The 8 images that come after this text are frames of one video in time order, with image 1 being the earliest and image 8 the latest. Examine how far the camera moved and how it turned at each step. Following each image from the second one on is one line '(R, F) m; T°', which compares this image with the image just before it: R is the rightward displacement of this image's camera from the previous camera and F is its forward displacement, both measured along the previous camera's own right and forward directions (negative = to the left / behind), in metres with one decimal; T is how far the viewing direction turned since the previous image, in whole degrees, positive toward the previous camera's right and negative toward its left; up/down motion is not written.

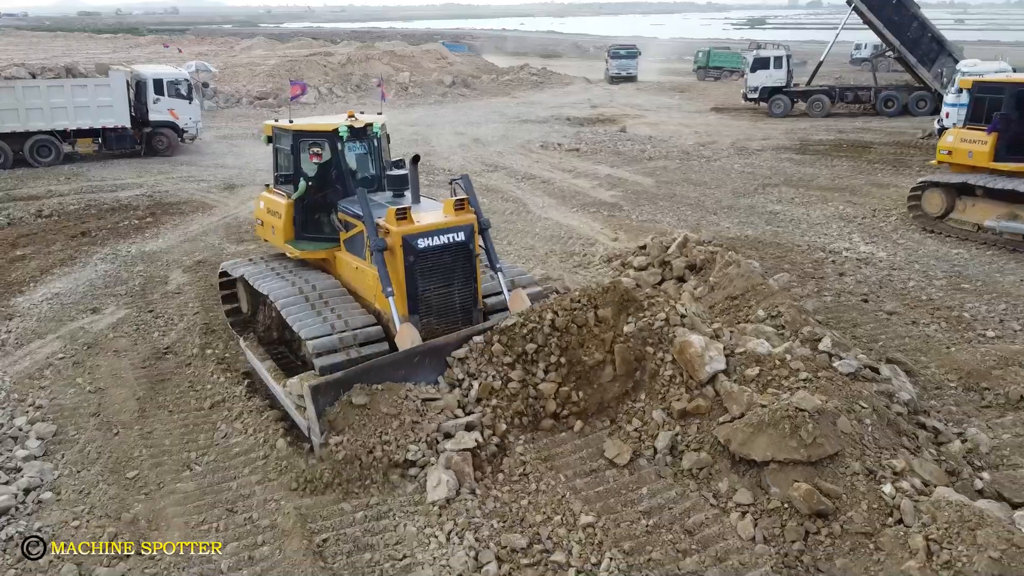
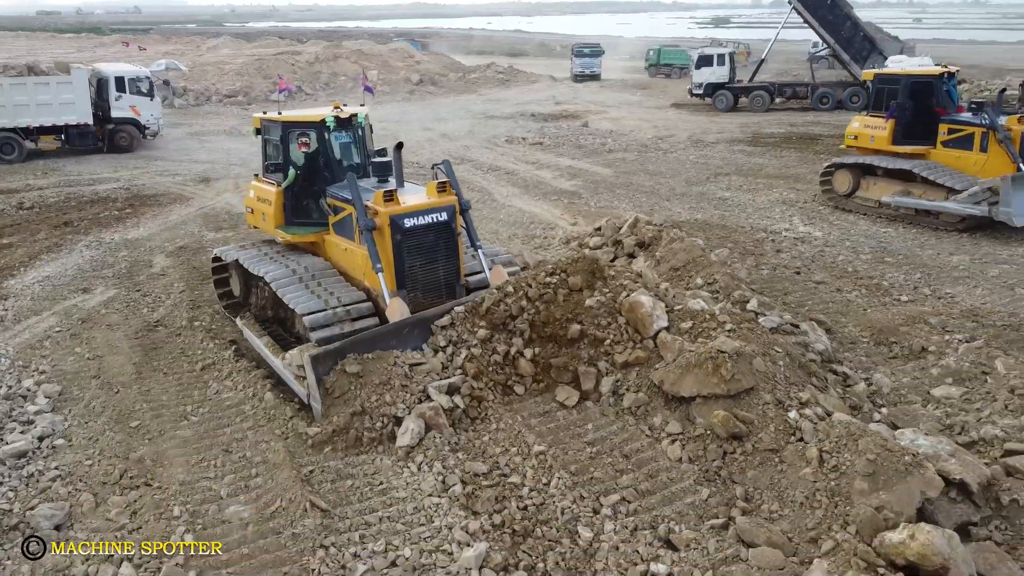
(+0.1, -0.6) m; +2°
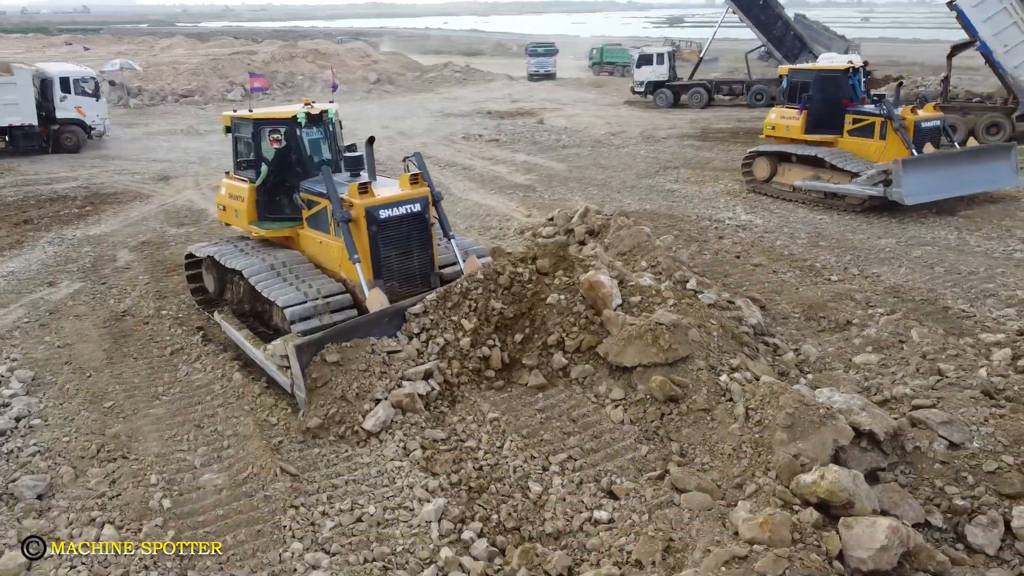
(0.0, -0.4) m; +3°
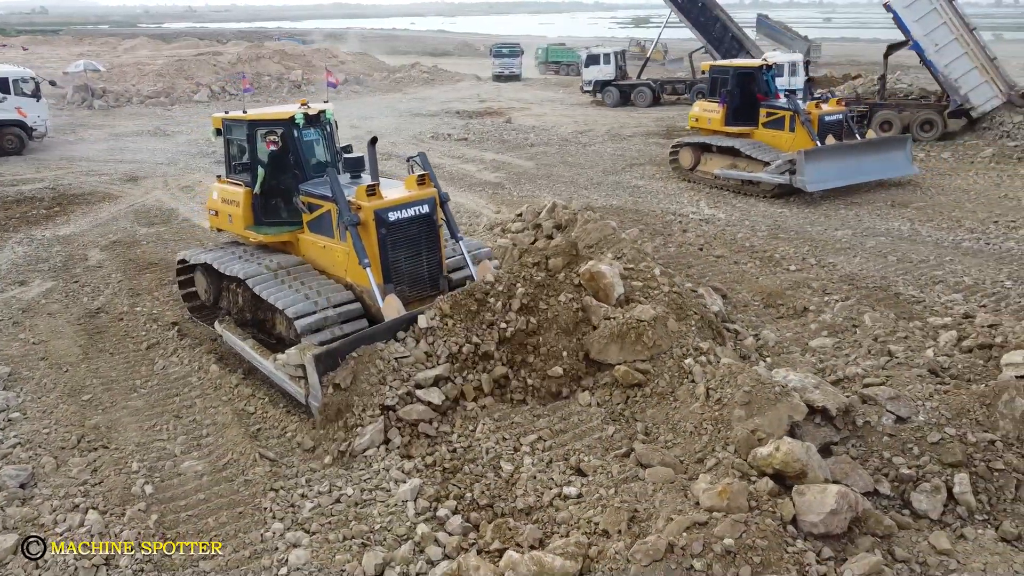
(0.0, -0.2) m; +2°
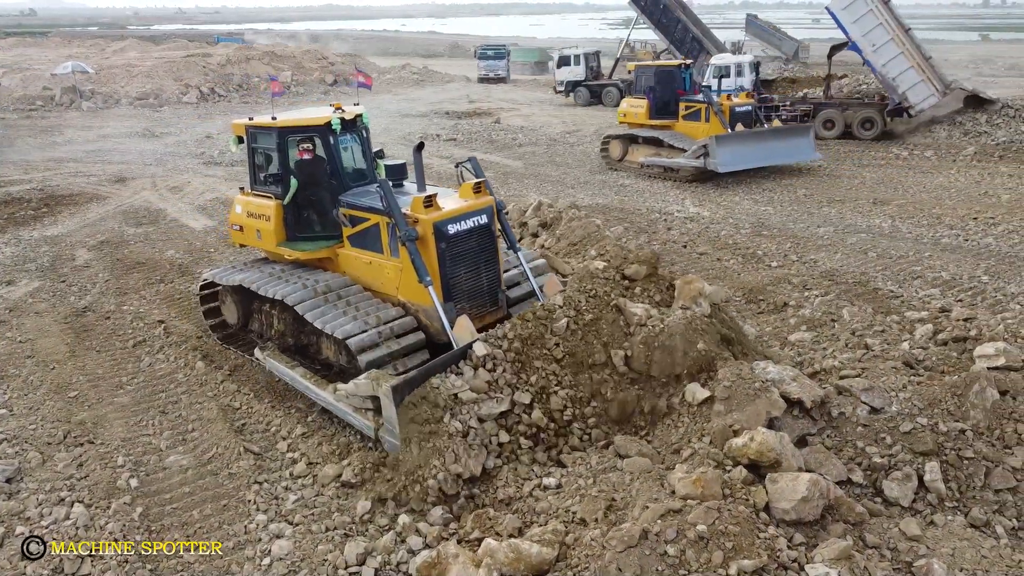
(+0.1, -0.1) m; +1°
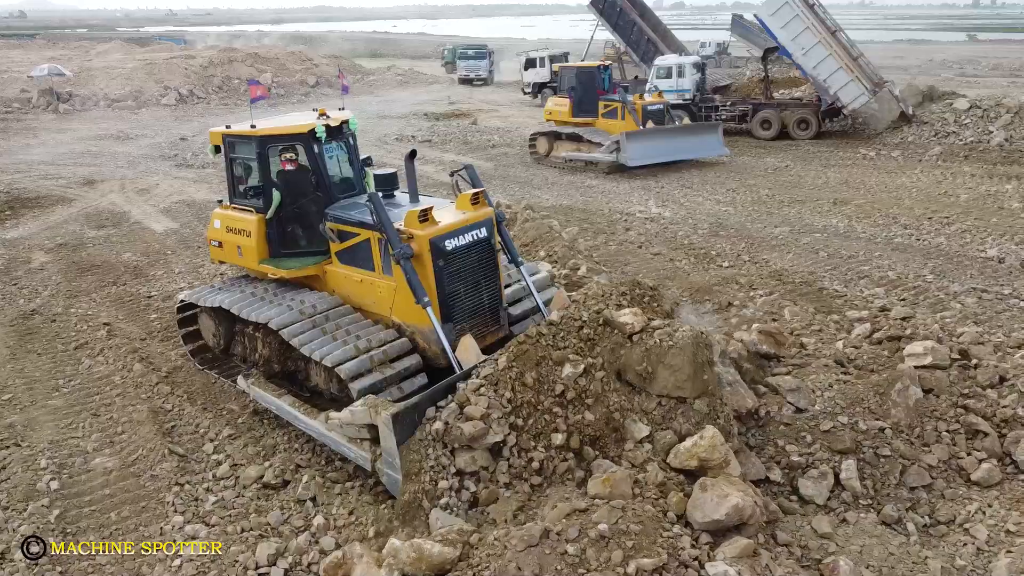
(+0.4, 0.0) m; 0°
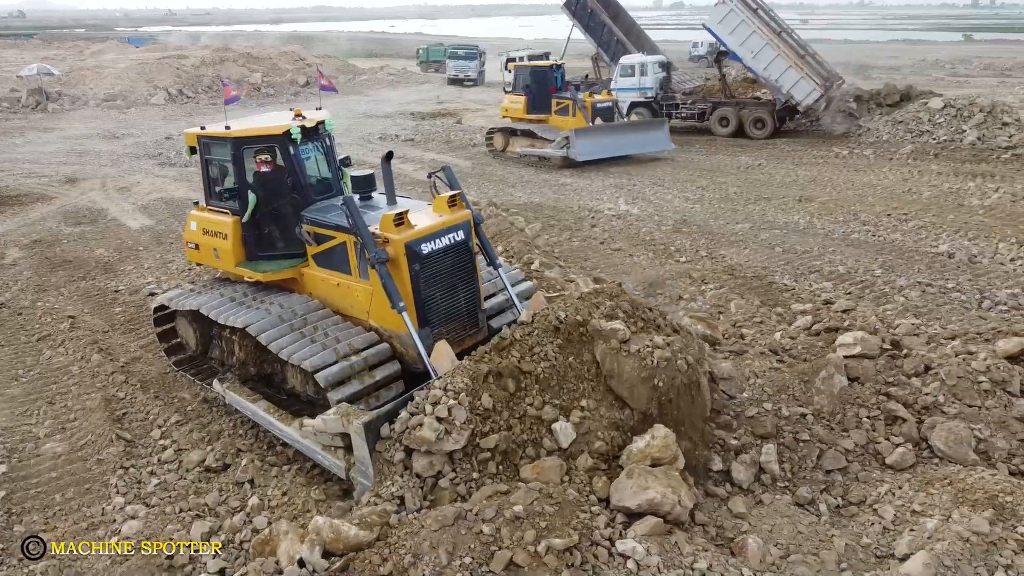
(+0.4, -0.2) m; 0°
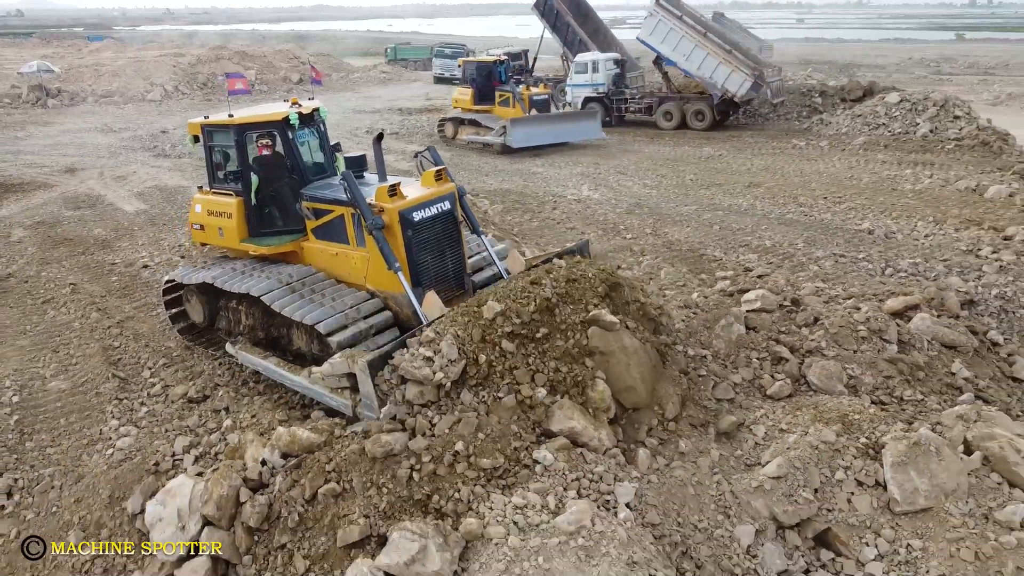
(+0.4, -0.8) m; 0°
